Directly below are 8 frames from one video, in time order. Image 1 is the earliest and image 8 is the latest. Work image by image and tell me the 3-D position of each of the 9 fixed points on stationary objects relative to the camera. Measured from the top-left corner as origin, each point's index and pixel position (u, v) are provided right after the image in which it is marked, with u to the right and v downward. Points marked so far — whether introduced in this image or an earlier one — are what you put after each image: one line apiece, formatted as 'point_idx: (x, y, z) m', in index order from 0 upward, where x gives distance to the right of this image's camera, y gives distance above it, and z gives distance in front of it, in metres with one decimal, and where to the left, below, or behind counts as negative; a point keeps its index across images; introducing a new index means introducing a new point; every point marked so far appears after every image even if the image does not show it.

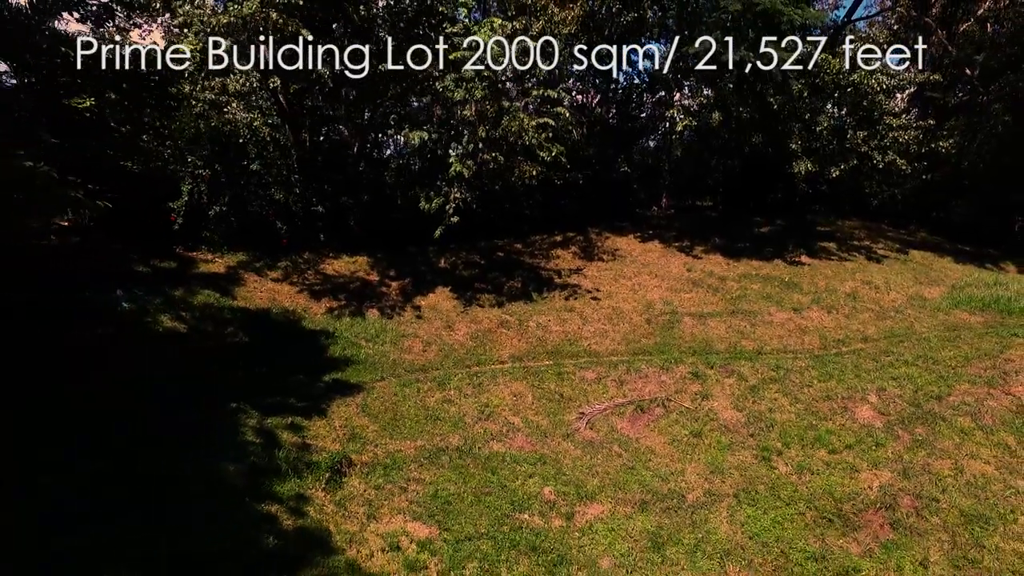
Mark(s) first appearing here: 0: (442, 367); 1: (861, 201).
0: (-0.8, -0.9, +7.0) m
1: (+7.5, +1.9, +13.2) m
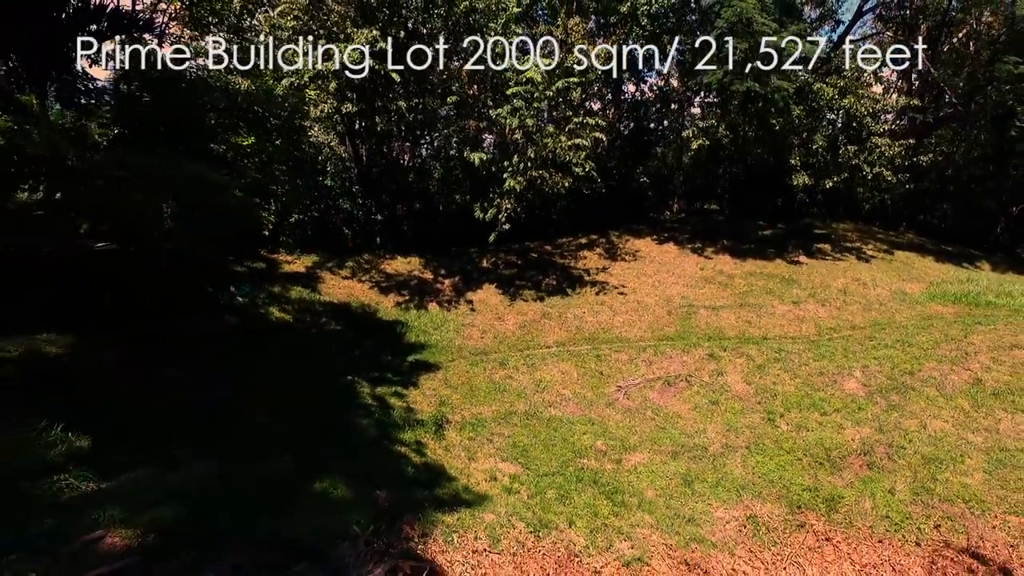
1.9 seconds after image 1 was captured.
0: (-0.2, -0.9, +8.4) m
1: (+8.1, +2.0, +14.6) m
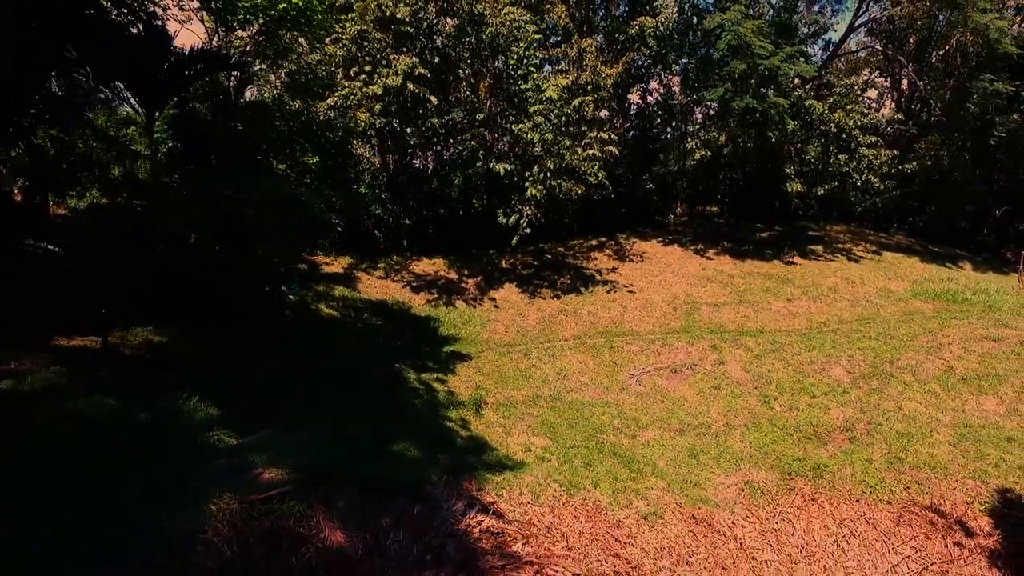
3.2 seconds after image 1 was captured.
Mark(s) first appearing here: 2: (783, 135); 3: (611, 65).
0: (+0.2, -0.8, +9.3) m
1: (+8.5, +2.0, +15.5) m
2: (+5.0, +2.8, +11.3) m
3: (+1.9, +4.1, +11.2) m
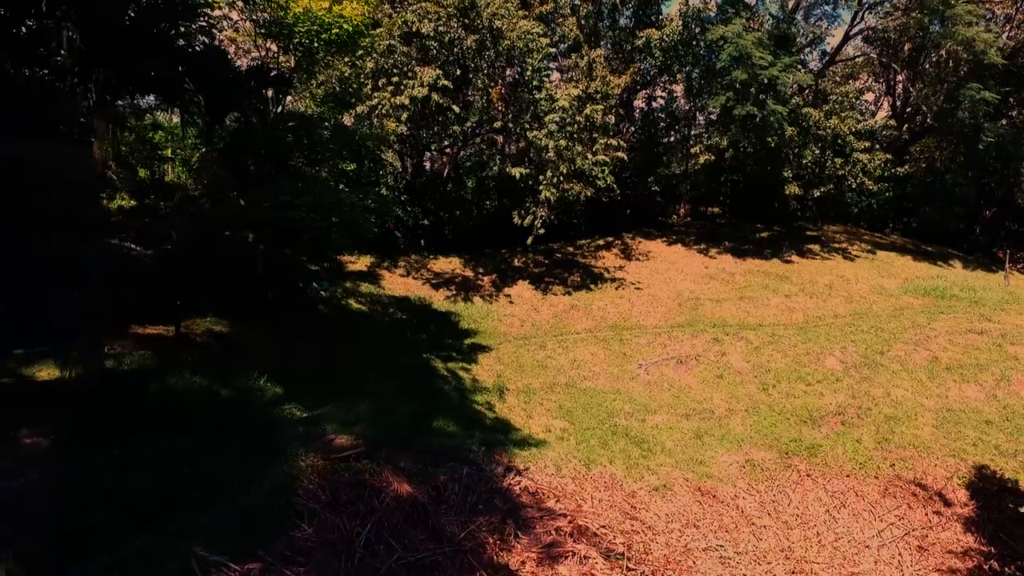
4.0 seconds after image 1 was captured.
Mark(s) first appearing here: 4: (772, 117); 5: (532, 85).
0: (+0.4, -0.8, +10.0) m
1: (+8.7, +2.1, +16.1) m
2: (+5.3, +2.9, +12.0) m
3: (+2.1, +4.1, +11.9) m
4: (+4.9, +3.2, +11.4) m
5: (+0.3, +3.4, +10.3) m
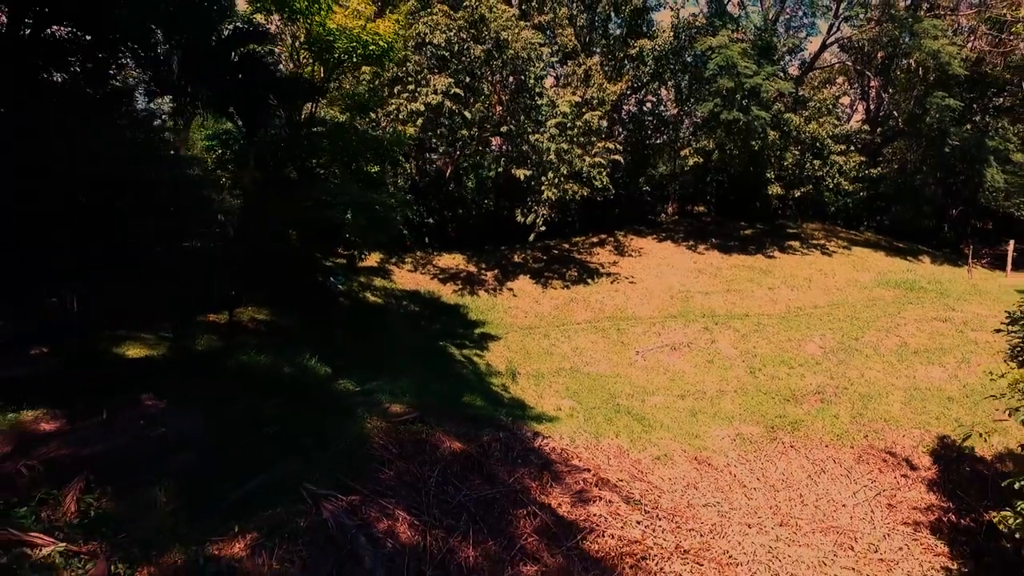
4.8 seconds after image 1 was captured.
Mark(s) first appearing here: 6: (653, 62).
0: (+0.5, -0.7, +10.7) m
1: (+8.6, +2.2, +17.1) m
2: (+5.3, +3.0, +12.8) m
3: (+2.2, +4.3, +12.7) m
4: (+4.9, +3.3, +12.3) m
5: (+0.4, +3.5, +11.0) m
6: (+2.9, +4.7, +12.7) m
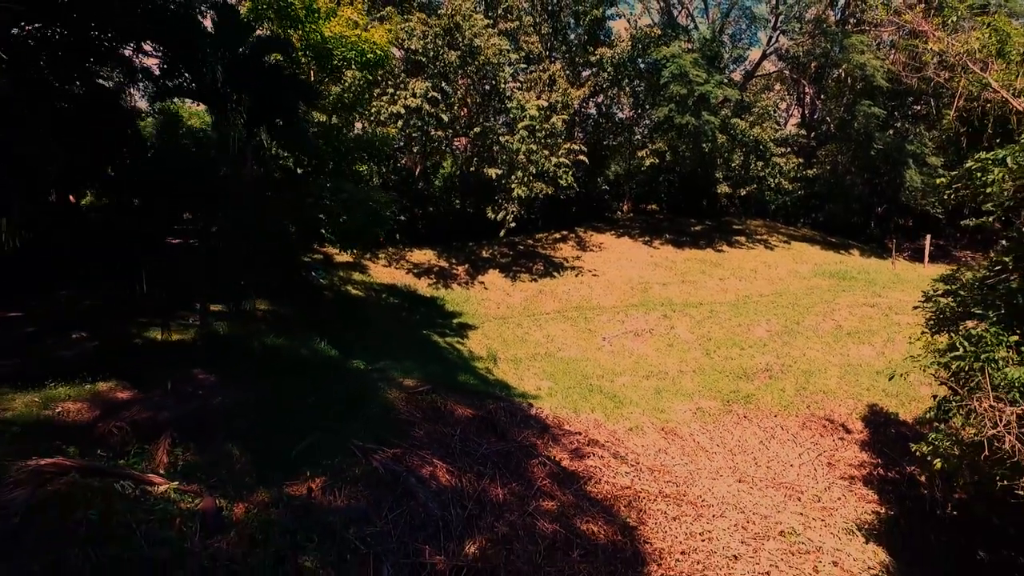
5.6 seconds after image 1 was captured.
0: (+0.1, -0.5, +11.4) m
1: (+7.6, +2.5, +18.4) m
2: (+4.6, +3.2, +13.9) m
3: (+1.5, +4.4, +13.5) m
4: (+4.2, +3.5, +13.3) m
5: (-0.1, +3.7, +11.7) m
6: (+2.2, +4.9, +13.6) m
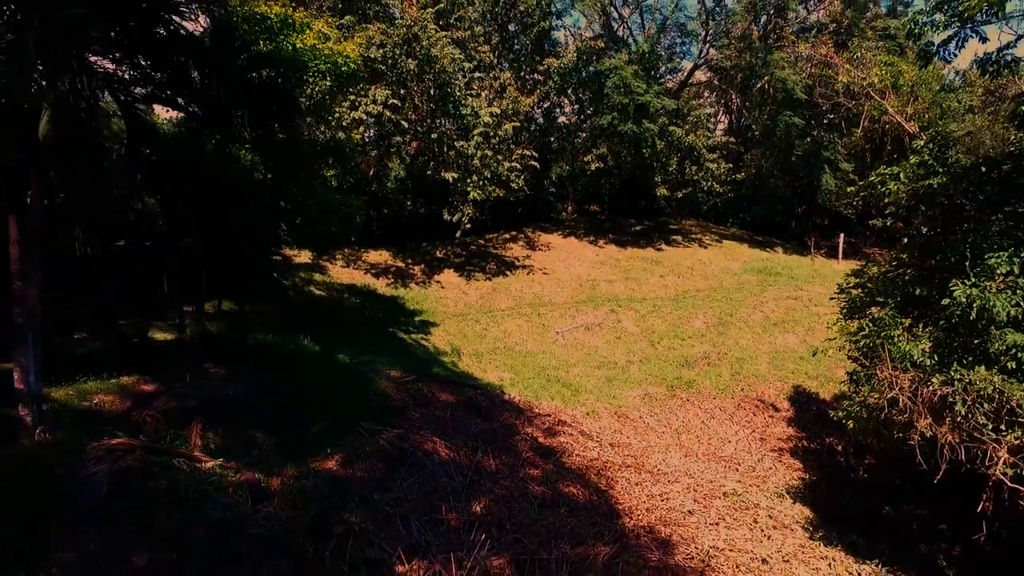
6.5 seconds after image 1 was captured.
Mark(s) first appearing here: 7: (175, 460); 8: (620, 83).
0: (-0.8, -0.5, +12.0) m
1: (+5.9, +2.6, +19.7) m
2: (+3.4, +3.3, +14.9) m
3: (+0.4, +4.5, +14.2) m
4: (+3.1, +3.6, +14.3) m
5: (-1.0, +3.7, +12.2) m
6: (+1.1, +4.9, +14.3) m
7: (-1.9, -1.0, +3.5) m
8: (+2.5, +4.7, +14.0) m
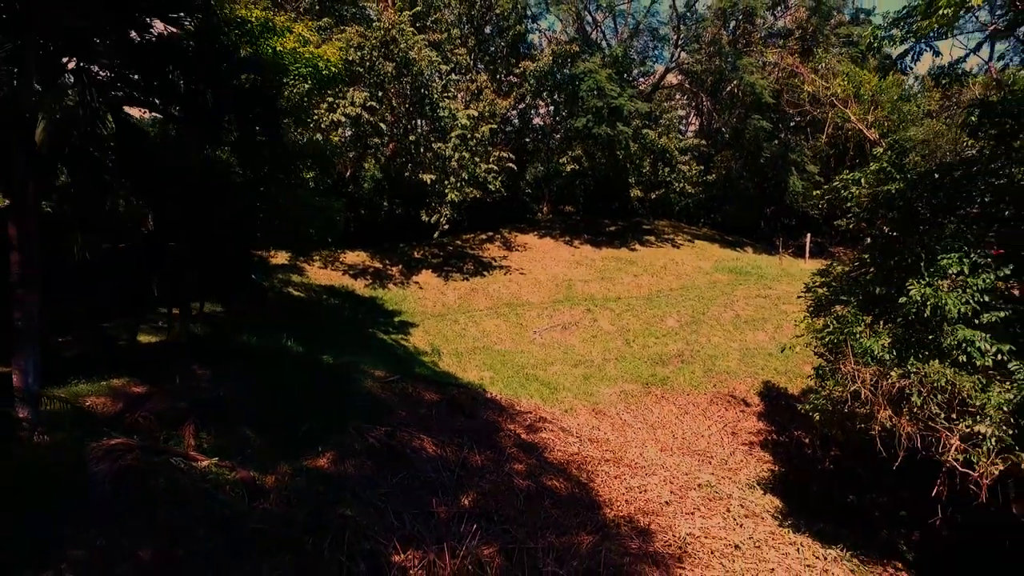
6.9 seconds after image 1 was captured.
0: (-1.2, -0.5, +12.1) m
1: (+5.2, +2.6, +20.1) m
2: (+2.8, +3.3, +15.2) m
3: (-0.2, +4.5, +14.3) m
4: (+2.6, +3.6, +14.6) m
5: (-1.5, +3.7, +12.3) m
6: (+0.5, +4.9, +14.5) m
7: (-2.0, -1.0, +3.6) m
8: (+1.9, +4.7, +14.3) m
